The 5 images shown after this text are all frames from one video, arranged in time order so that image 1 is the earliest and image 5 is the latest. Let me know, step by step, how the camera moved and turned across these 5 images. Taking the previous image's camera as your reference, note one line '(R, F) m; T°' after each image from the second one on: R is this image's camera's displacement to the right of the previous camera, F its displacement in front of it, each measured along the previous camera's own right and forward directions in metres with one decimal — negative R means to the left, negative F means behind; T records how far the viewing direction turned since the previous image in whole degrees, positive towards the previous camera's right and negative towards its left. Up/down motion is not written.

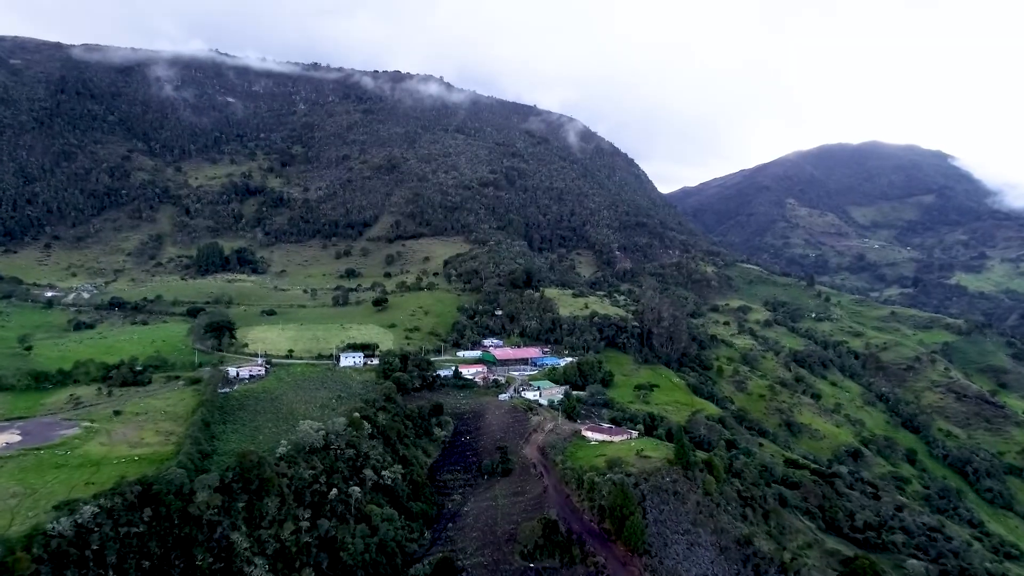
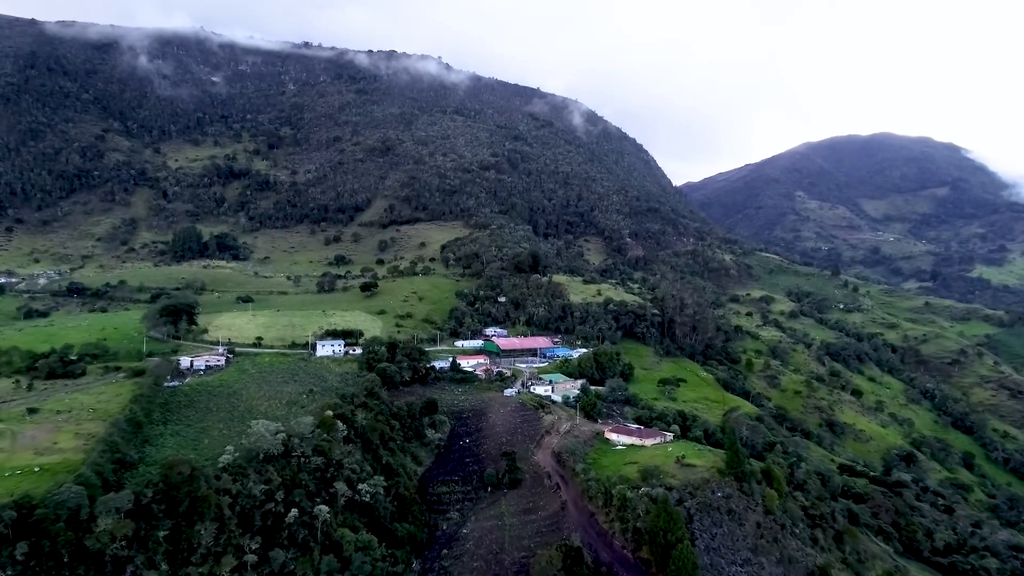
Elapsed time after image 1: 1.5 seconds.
(-0.6, +11.4) m; 0°
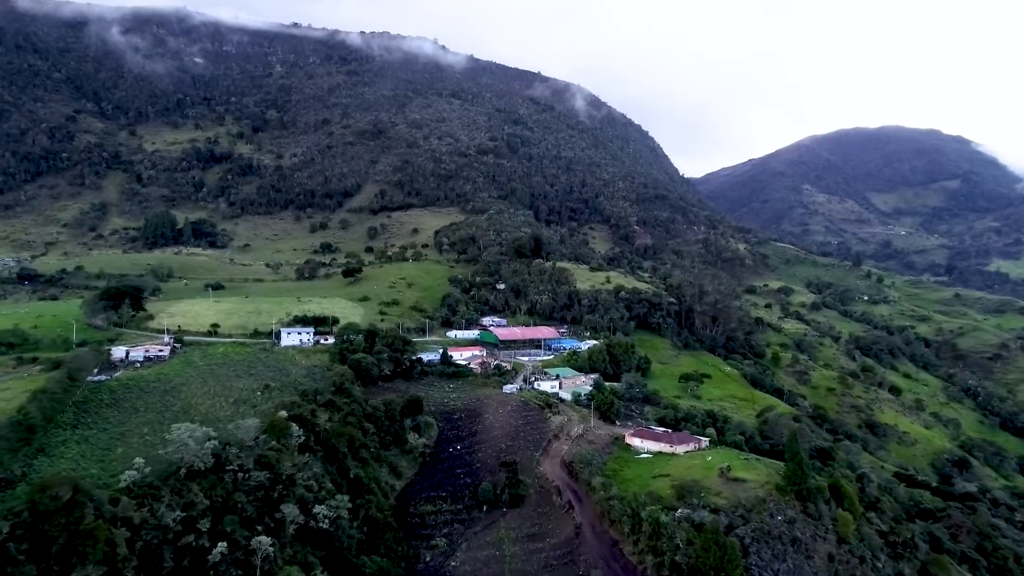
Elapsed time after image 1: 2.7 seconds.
(-0.1, +9.7) m; 0°
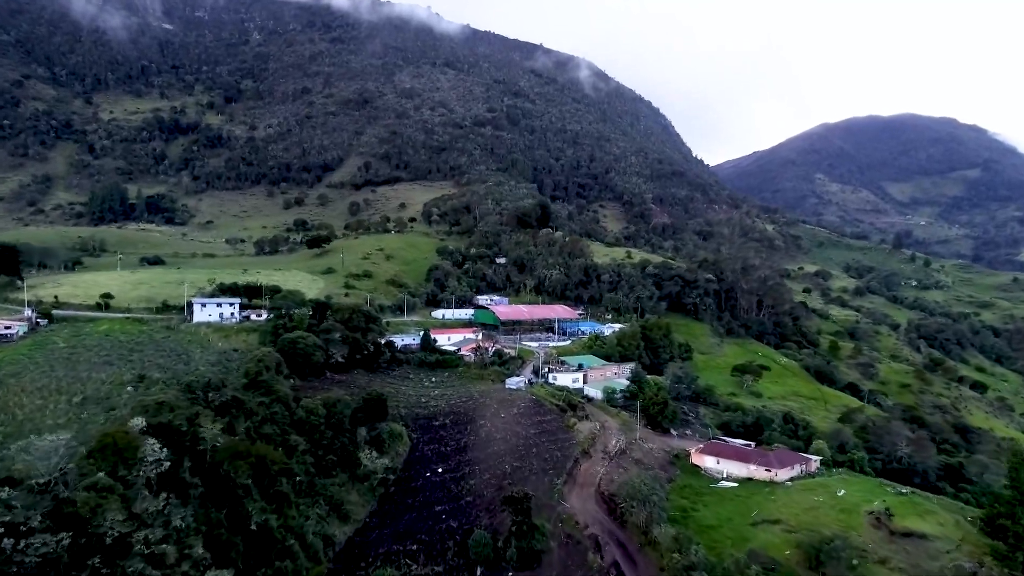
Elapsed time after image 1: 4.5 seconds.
(-0.4, +15.3) m; 0°
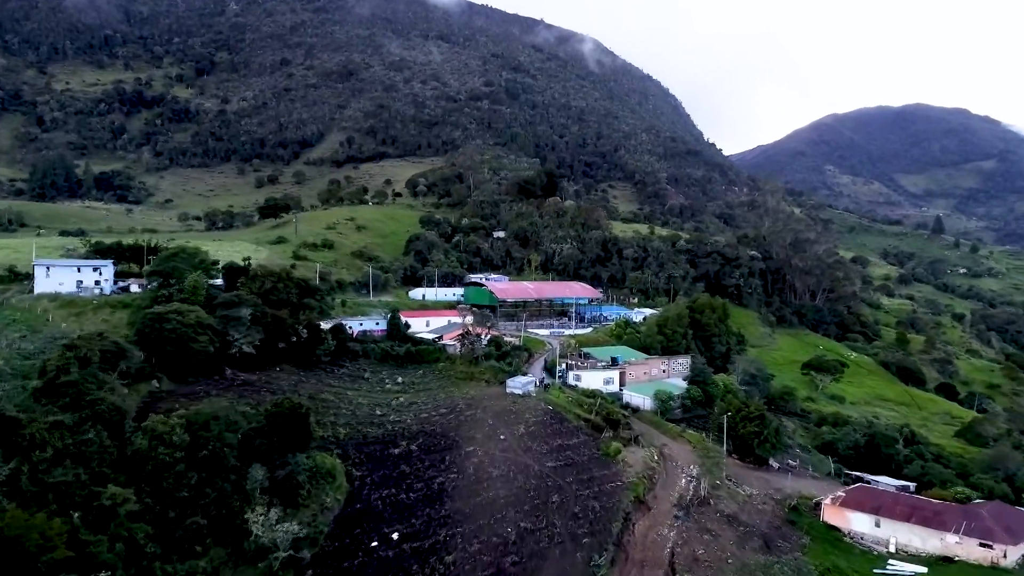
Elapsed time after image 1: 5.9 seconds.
(-0.2, +12.5) m; 0°
